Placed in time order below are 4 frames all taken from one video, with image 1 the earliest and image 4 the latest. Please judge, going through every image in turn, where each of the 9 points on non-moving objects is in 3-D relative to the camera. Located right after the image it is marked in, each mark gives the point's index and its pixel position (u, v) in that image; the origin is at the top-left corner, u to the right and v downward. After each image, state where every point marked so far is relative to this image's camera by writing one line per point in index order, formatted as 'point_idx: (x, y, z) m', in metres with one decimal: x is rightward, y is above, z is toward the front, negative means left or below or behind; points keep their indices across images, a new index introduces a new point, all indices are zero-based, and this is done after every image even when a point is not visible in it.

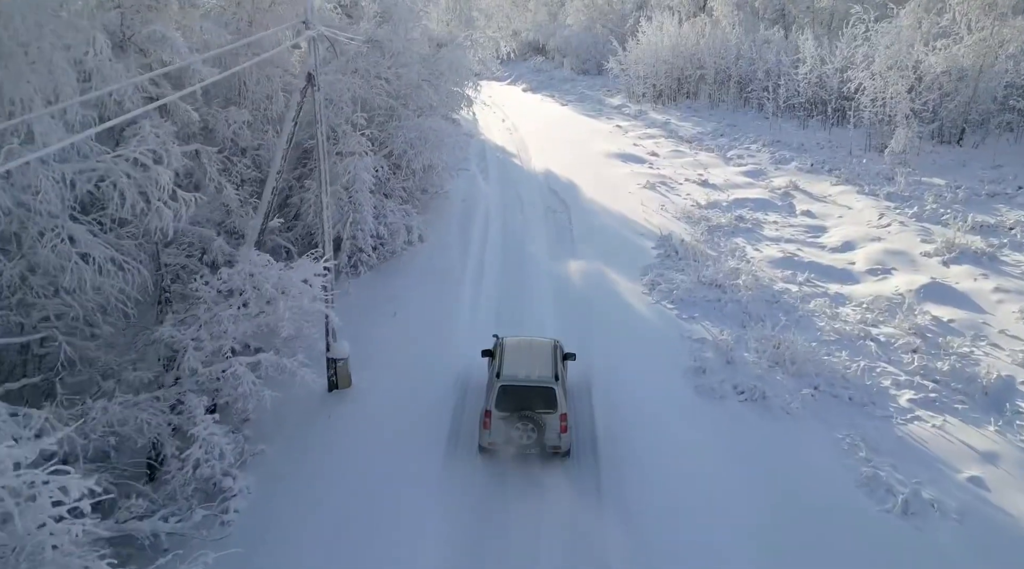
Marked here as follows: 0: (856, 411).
0: (+6.2, -2.4, +13.7) m
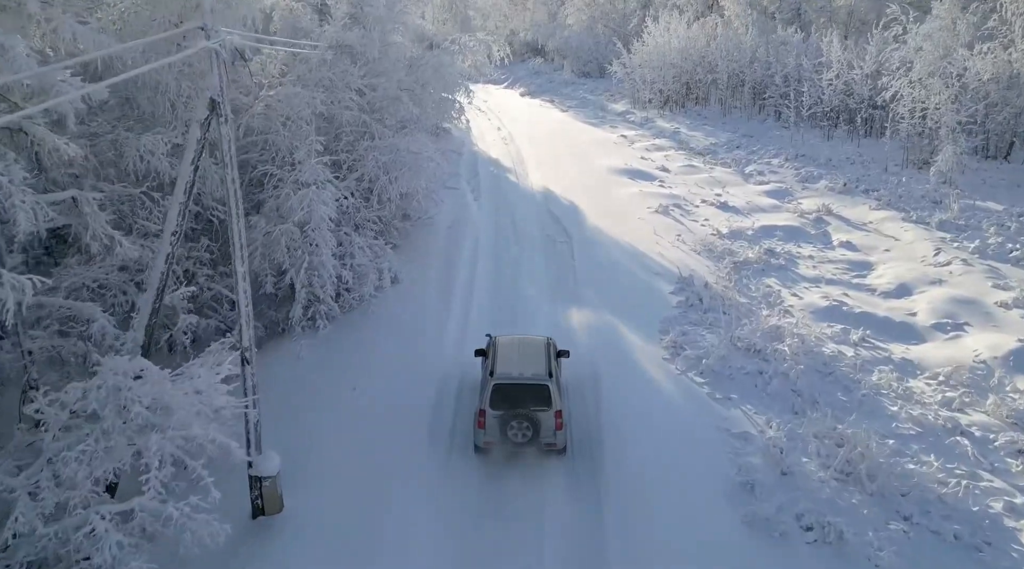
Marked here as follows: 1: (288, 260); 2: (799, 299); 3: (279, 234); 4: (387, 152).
0: (+6.0, -3.6, +10.4) m
1: (-4.6, +0.5, +15.8) m
2: (+6.6, -0.4, +17.6) m
3: (-4.8, +1.0, +15.8) m
4: (-3.2, +3.4, +19.6) m
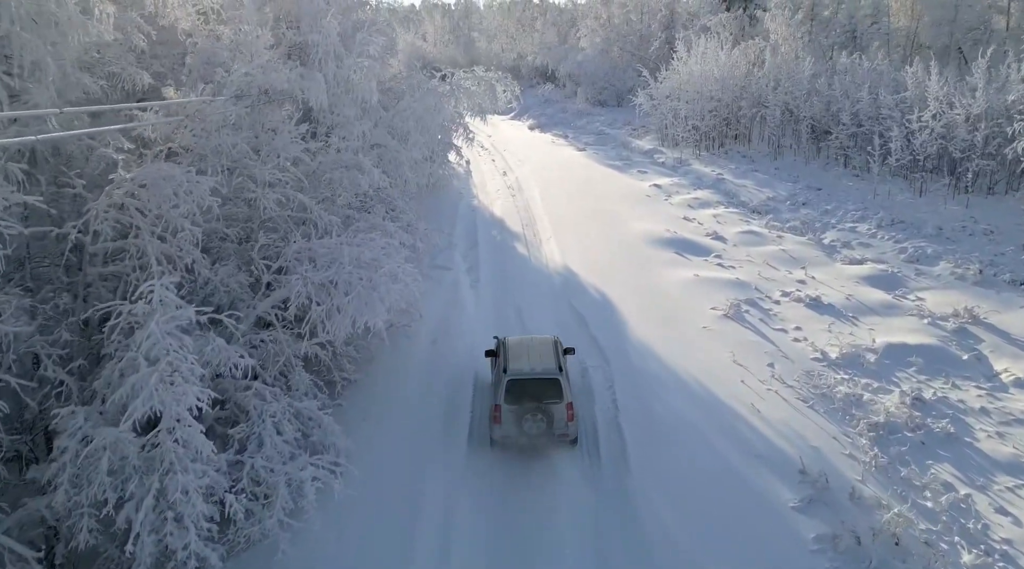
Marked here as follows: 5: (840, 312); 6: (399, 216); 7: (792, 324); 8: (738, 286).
0: (+6.2, -6.3, +3.1) m
1: (-4.4, -2.3, +8.7) m
2: (+6.8, -3.2, +10.4) m
3: (-4.6, -1.8, +8.7) m
4: (-3.0, +0.5, +12.6) m
5: (+7.6, -0.7, +17.9) m
6: (-2.5, +1.6, +17.0) m
7: (+6.2, -0.9, +17.1) m
8: (+5.8, 0.0, +19.8) m
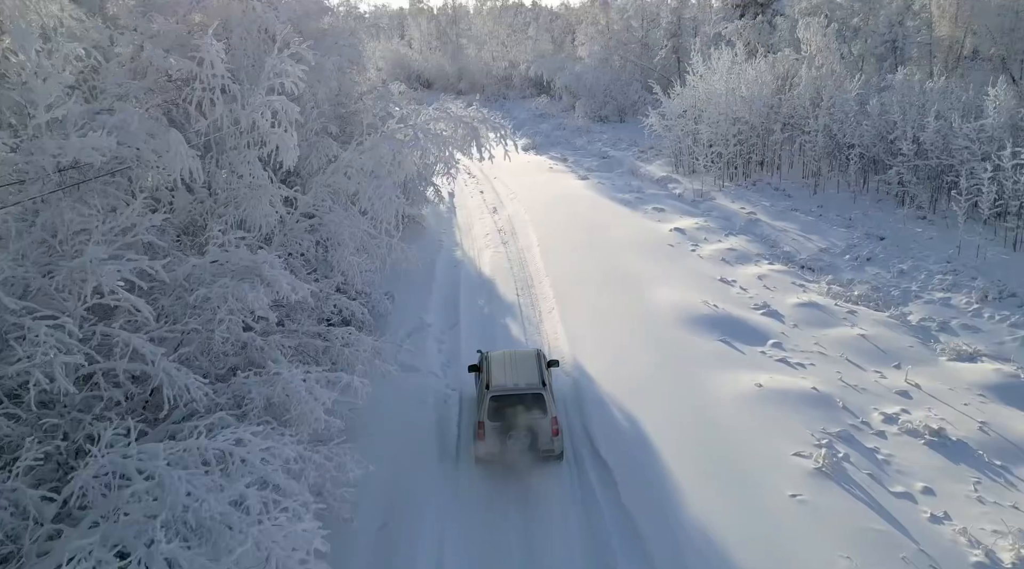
0: (+6.2, -8.3, -2.5) m
1: (-4.5, -4.4, +3.0) m
2: (+6.7, -5.3, +4.8) m
3: (-4.6, -3.9, +3.0) m
4: (-3.0, -1.7, +6.9) m
5: (+7.5, -2.8, +12.3) m
6: (-2.6, -0.6, +11.3) m
7: (+6.1, -3.1, +11.5) m
8: (+5.7, -2.2, +14.2) m
